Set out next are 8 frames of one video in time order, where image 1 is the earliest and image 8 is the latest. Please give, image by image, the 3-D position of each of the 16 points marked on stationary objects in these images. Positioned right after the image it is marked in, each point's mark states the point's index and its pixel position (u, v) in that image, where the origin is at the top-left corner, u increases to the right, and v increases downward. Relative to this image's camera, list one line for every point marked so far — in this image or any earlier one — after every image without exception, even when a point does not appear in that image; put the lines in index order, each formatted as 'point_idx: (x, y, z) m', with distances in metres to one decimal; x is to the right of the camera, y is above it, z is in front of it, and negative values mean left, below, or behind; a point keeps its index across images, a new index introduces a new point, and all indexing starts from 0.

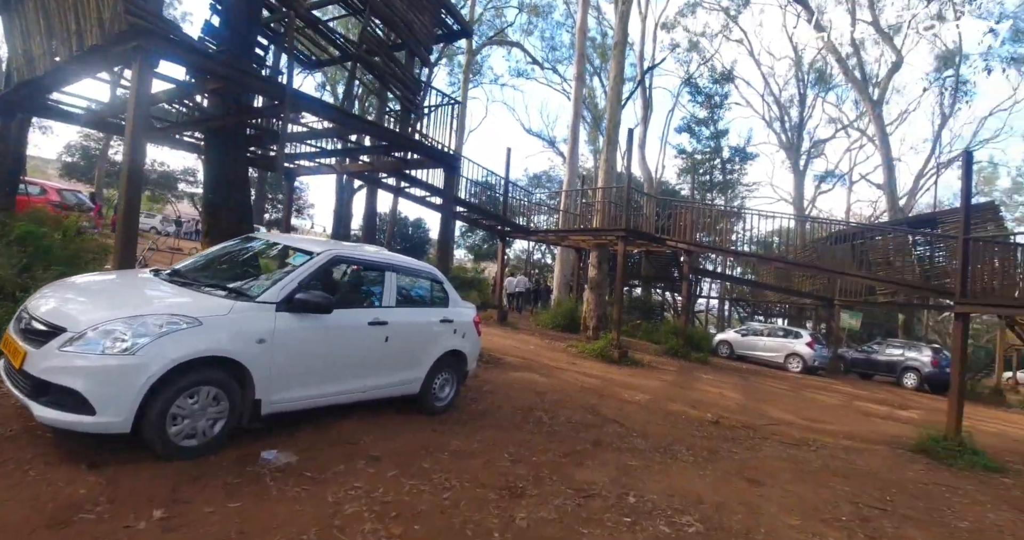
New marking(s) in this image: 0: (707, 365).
0: (+5.1, -2.5, +15.2) m
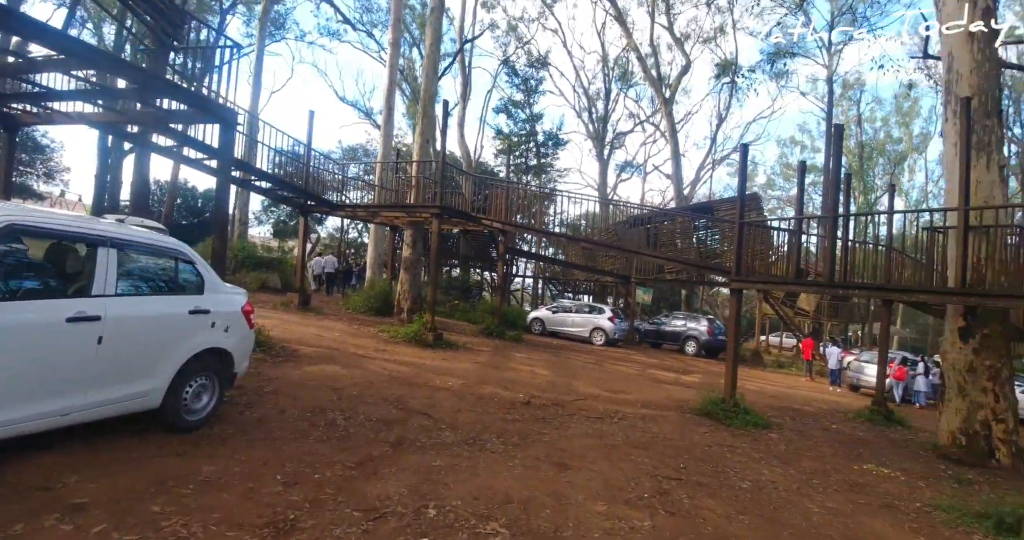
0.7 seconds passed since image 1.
0: (+0.2, -2.0, +15.4) m
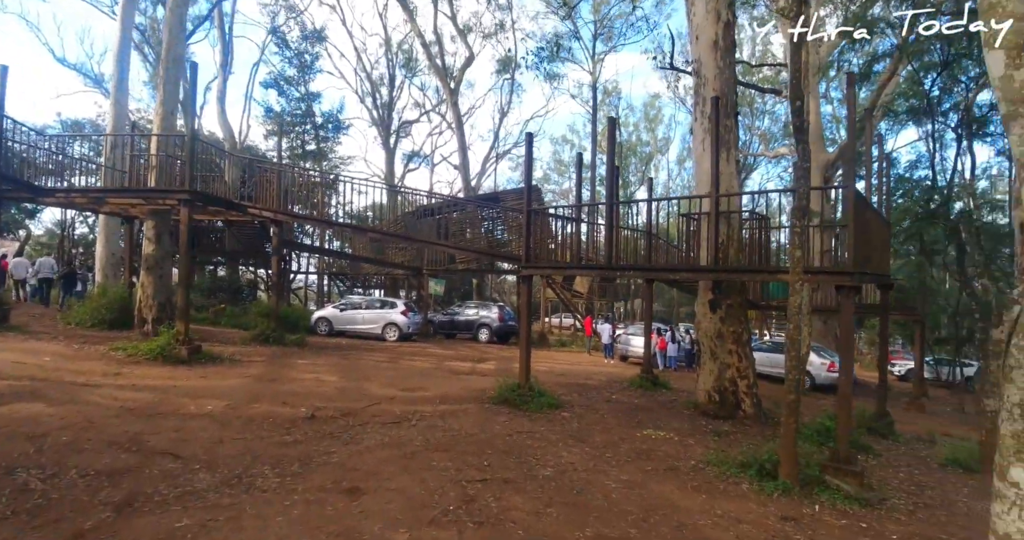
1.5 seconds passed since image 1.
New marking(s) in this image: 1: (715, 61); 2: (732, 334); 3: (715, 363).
0: (-5.0, -1.9, +13.9) m
1: (+3.4, +3.5, +9.6) m
2: (+3.8, -1.1, +9.8) m
3: (+3.5, -1.6, +9.9) m
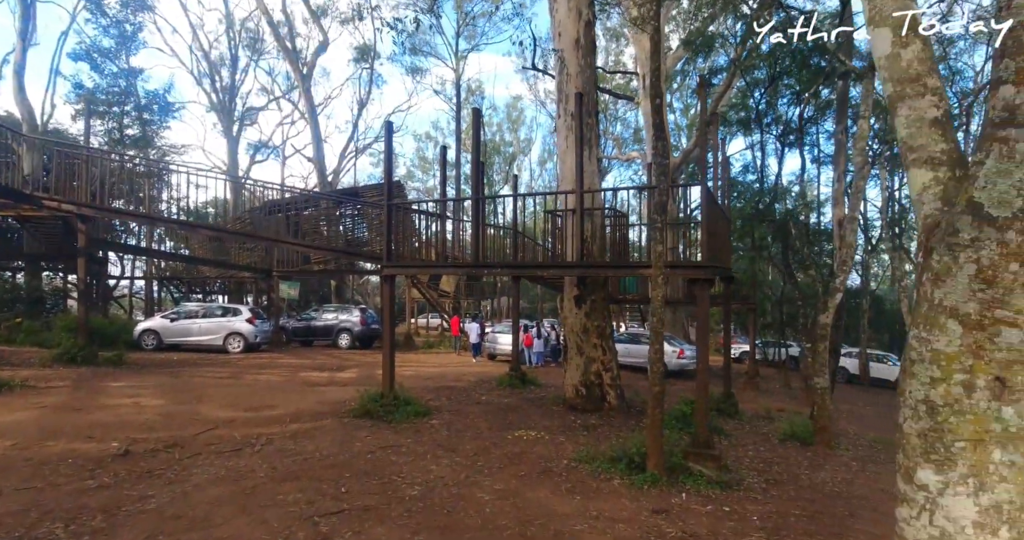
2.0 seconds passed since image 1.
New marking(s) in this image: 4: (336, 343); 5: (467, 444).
0: (-8.0, -2.0, +11.9) m
1: (+1.1, +3.5, +9.6) m
2: (+1.5, -1.0, +9.9) m
3: (+1.2, -1.5, +10.0) m
4: (-6.0, -2.5, +19.9) m
5: (-0.6, -2.2, +7.2) m
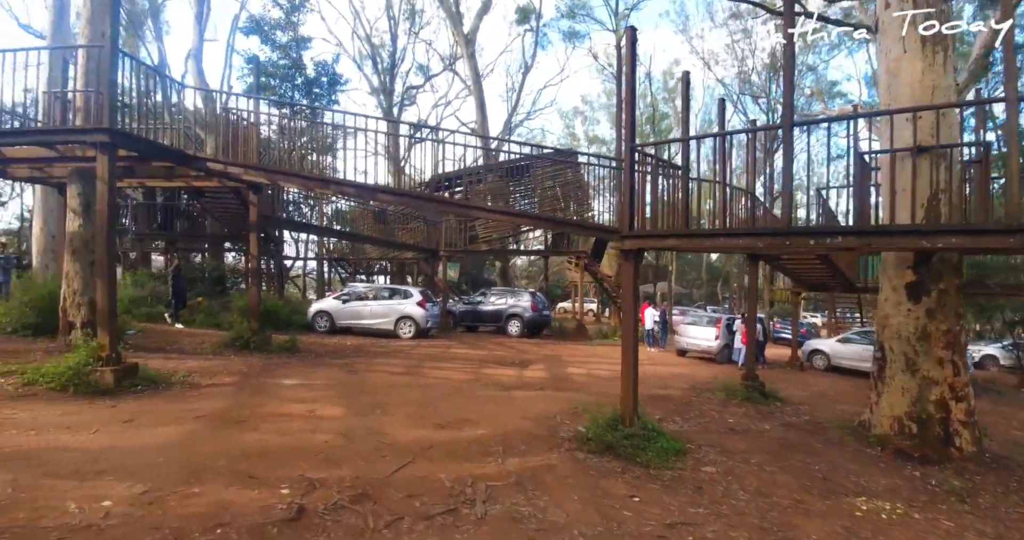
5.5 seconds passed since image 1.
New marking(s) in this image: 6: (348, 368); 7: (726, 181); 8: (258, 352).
0: (-3.9, -1.5, +10.6) m
1: (+4.4, +3.8, +6.1) m
2: (+4.8, -0.7, +6.5) m
3: (+4.6, -1.2, +6.6) m
4: (-0.2, -1.9, +17.9) m
5: (+2.2, -1.9, +4.3) m
6: (-2.7, -1.6, +9.5) m
7: (+2.7, +1.1, +7.2) m
8: (-4.6, -1.5, +10.4) m
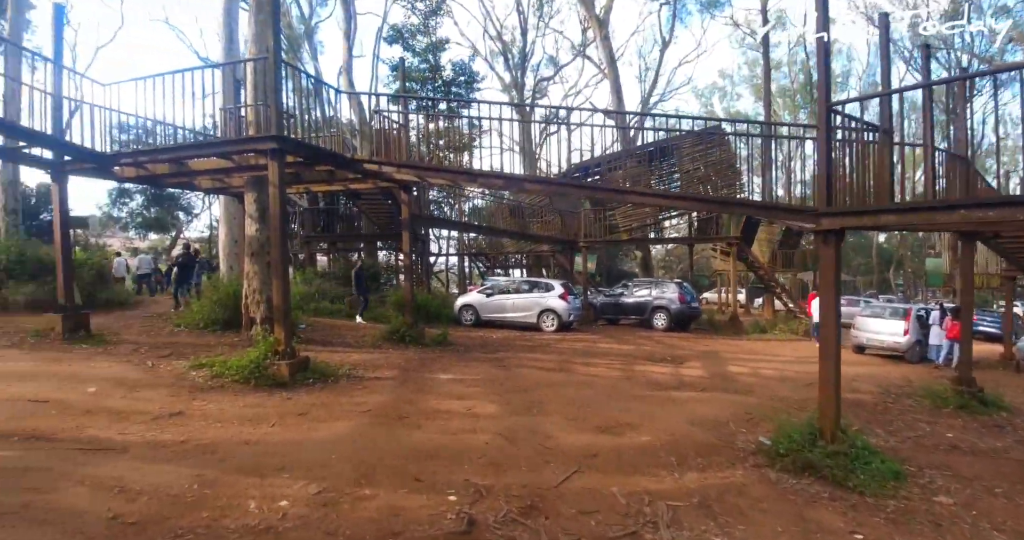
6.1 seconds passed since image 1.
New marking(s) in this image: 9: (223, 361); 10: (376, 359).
0: (-1.2, -1.5, +10.7) m
1: (+5.7, +4.0, +4.4) m
2: (+6.4, -0.5, +4.7) m
3: (+6.2, -1.0, +4.9) m
4: (+4.2, -1.6, +17.0) m
5: (+3.4, -1.8, +3.2) m
6: (-0.2, -1.5, +9.3) m
7: (+4.4, +1.3, +5.8) m
8: (-1.8, -1.4, +10.6) m
9: (-4.0, -1.2, +8.0) m
10: (-2.1, -1.4, +9.1) m
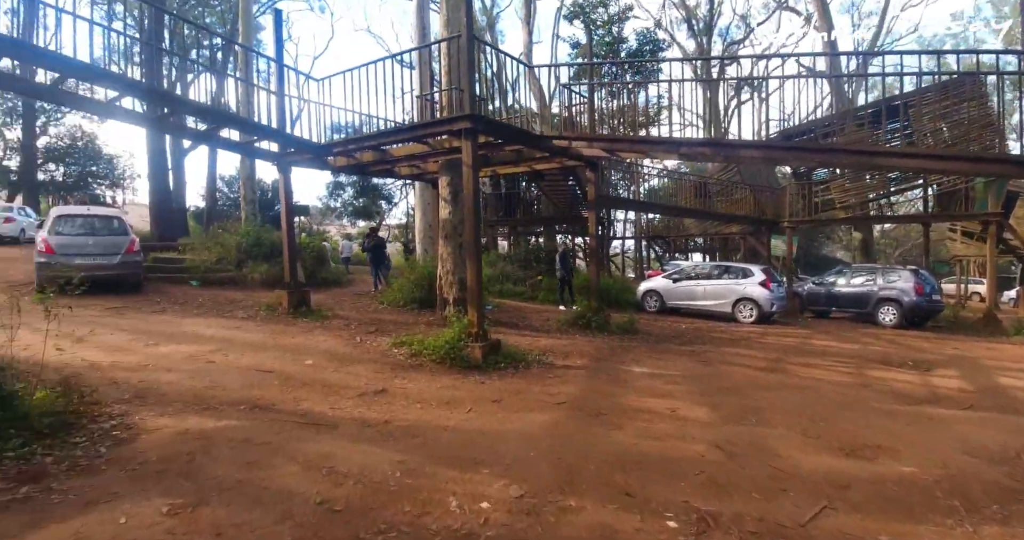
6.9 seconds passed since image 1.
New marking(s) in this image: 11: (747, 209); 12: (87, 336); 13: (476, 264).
0: (+2.2, -1.2, +10.0) m
1: (+7.0, +4.1, +1.7) m
2: (+7.6, -0.5, +2.0) m
3: (+7.6, -1.0, +2.2) m
4: (+9.1, -1.2, +14.4) m
5: (+4.3, -1.8, +1.5) m
6: (+2.7, -1.3, +8.4) m
7: (+6.1, +1.4, +3.6) m
8: (+1.5, -1.1, +10.1) m
9: (-1.3, -1.0, +8.2) m
10: (+0.8, -1.1, +8.7) m
11: (+7.8, +1.9, +18.6) m
12: (-6.2, -1.0, +8.4) m
13: (-0.5, +0.1, +7.7) m
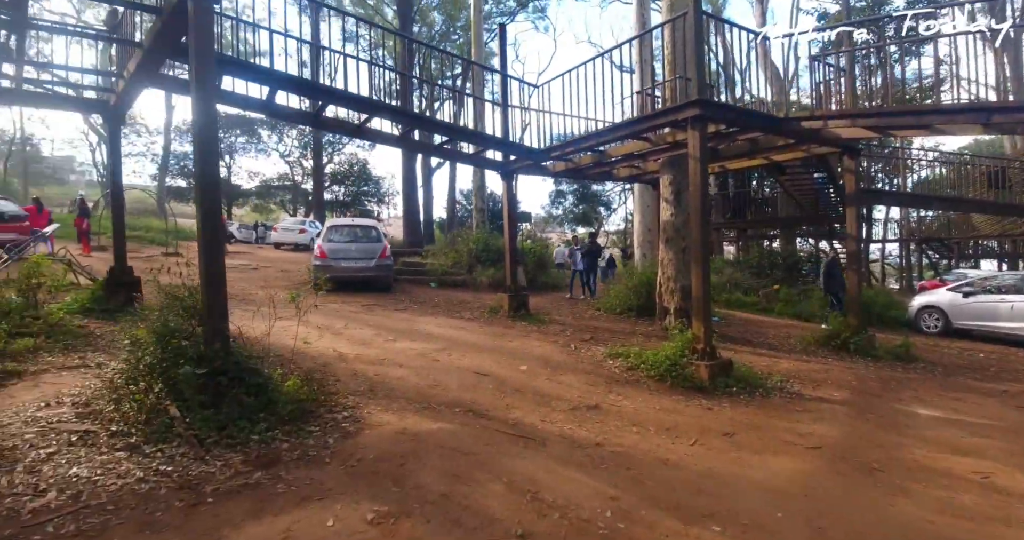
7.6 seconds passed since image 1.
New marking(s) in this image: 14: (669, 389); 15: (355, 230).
0: (+5.5, -1.3, +7.9) m
1: (+7.1, +4.0, -1.5) m
2: (+7.7, -0.6, -1.6) m
3: (+7.7, -1.1, -1.3) m
4: (+13.6, -1.5, +9.5) m
5: (+4.4, -1.9, -0.8) m
6: (+5.4, -1.4, +6.2) m
7: (+6.9, +1.2, +0.5) m
8: (+5.0, -1.2, +8.2) m
9: (+1.6, -1.1, +7.5) m
10: (+3.8, -1.2, +7.2) m
11: (+14.0, +1.6, +13.8) m
12: (-2.8, -1.0, +9.5) m
13: (+2.2, 0.0, +6.7) m
14: (+1.7, -1.3, +6.4) m
15: (-3.9, +1.0, +14.3) m
